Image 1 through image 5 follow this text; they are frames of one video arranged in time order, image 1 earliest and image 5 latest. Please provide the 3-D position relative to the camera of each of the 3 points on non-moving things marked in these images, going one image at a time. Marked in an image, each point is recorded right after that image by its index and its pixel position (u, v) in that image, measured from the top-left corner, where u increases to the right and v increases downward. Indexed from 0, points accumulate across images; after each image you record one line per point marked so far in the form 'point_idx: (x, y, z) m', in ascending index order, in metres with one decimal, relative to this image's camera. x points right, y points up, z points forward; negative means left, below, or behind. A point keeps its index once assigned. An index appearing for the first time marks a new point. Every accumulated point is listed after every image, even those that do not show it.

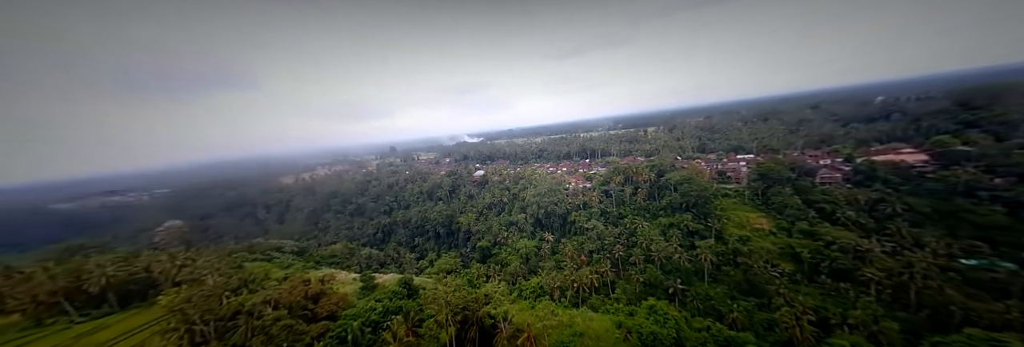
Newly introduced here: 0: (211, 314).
0: (-21.0, -9.9, +16.6) m
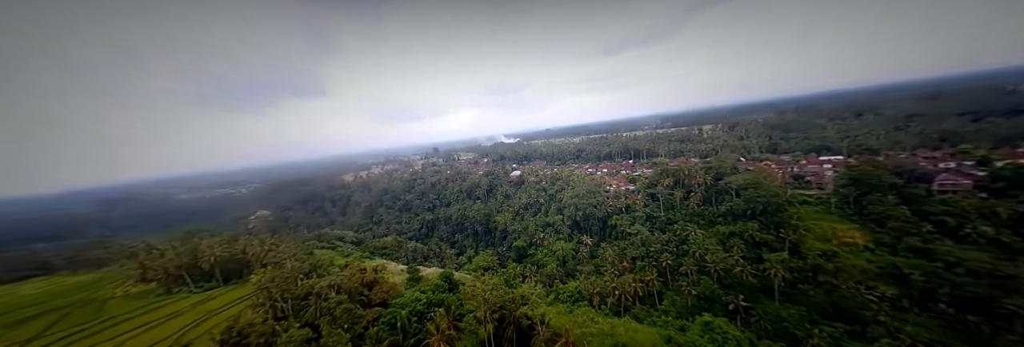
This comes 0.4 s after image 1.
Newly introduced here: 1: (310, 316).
0: (-17.6, -9.6, +19.1) m
1: (-15.0, -10.4, +17.5) m
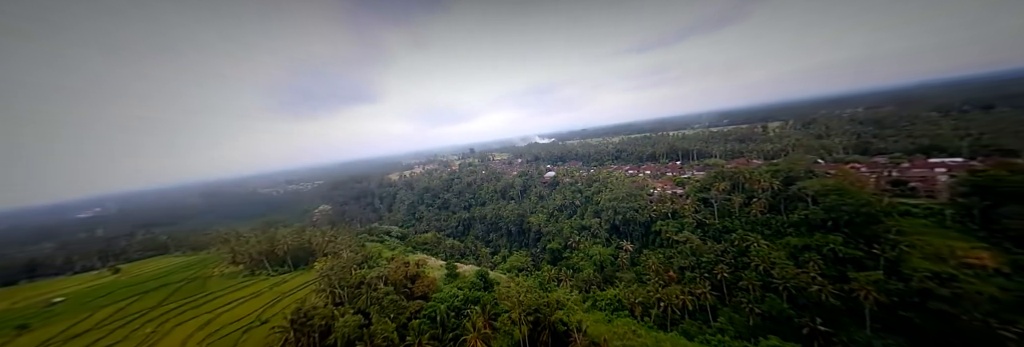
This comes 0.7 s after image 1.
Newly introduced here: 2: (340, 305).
0: (-14.1, -9.4, +20.8) m
1: (-11.7, -10.3, +18.8) m
2: (-13.4, -10.4, +18.9) m
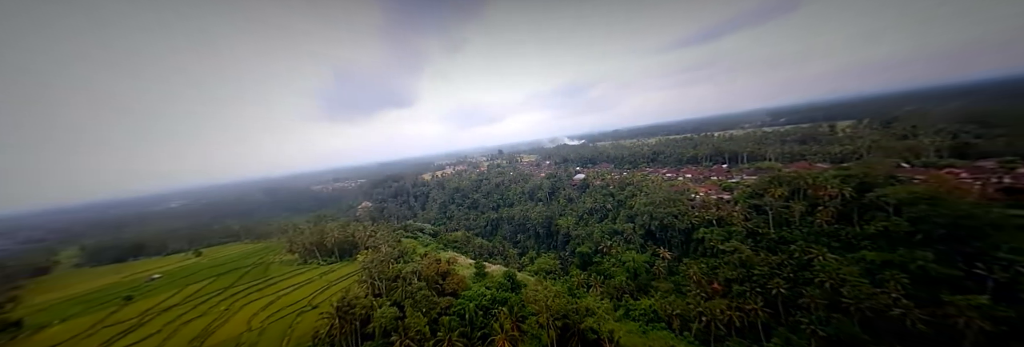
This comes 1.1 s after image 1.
0: (-11.1, -9.3, +22.0) m
1: (-9.0, -10.2, +19.8) m
2: (-10.7, -10.2, +20.1) m
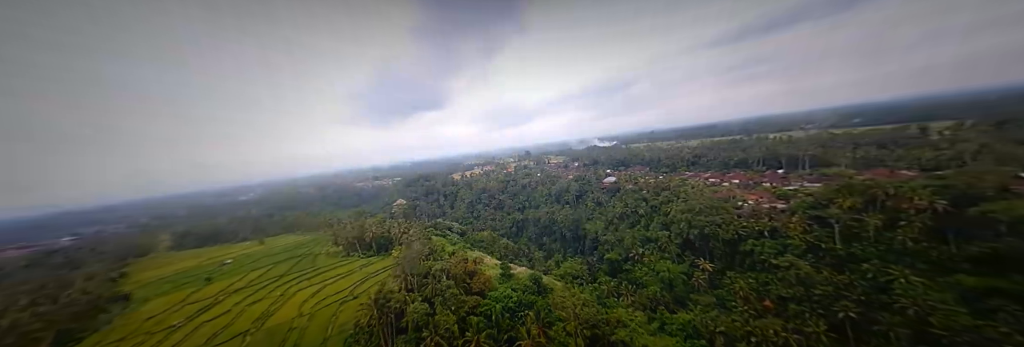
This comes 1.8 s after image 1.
0: (-9.2, -9.6, +23.4) m
1: (-7.4, -10.5, +20.9) m
2: (-9.0, -10.6, +21.4) m
